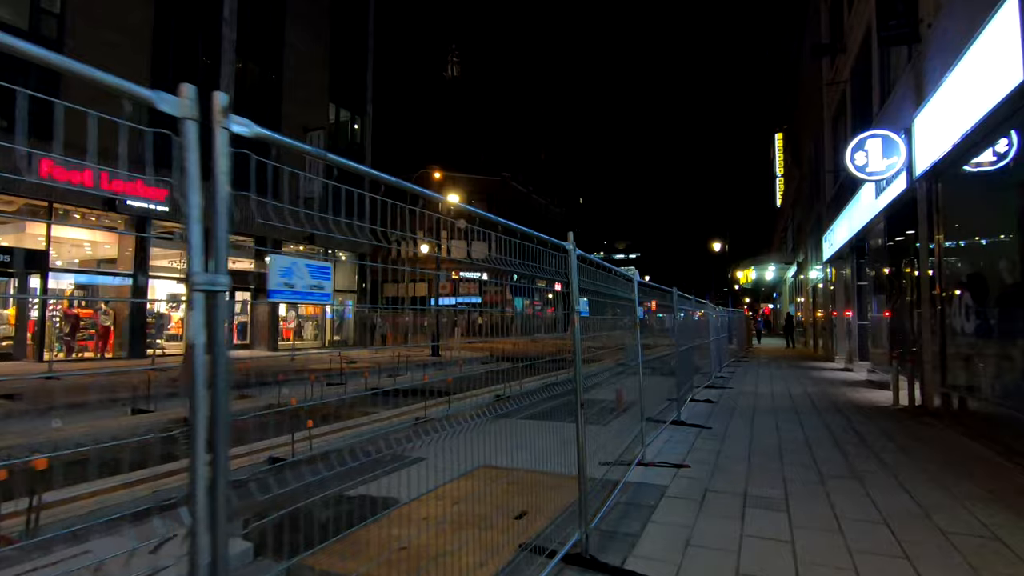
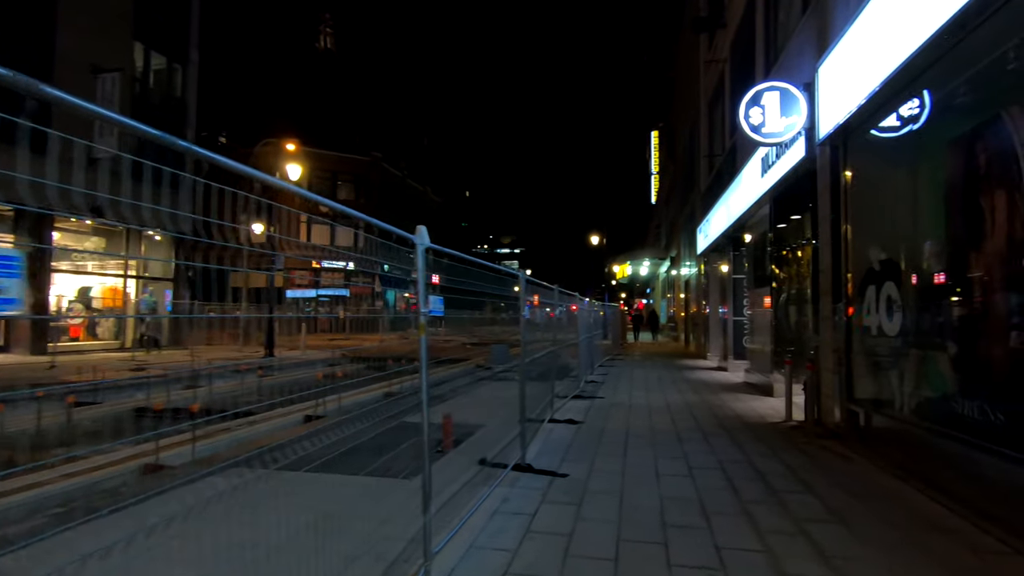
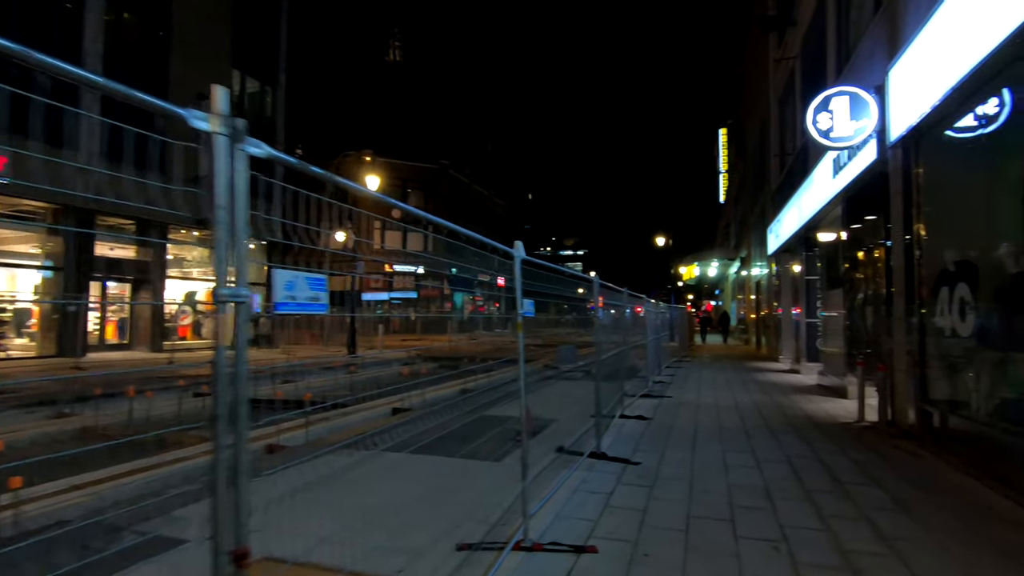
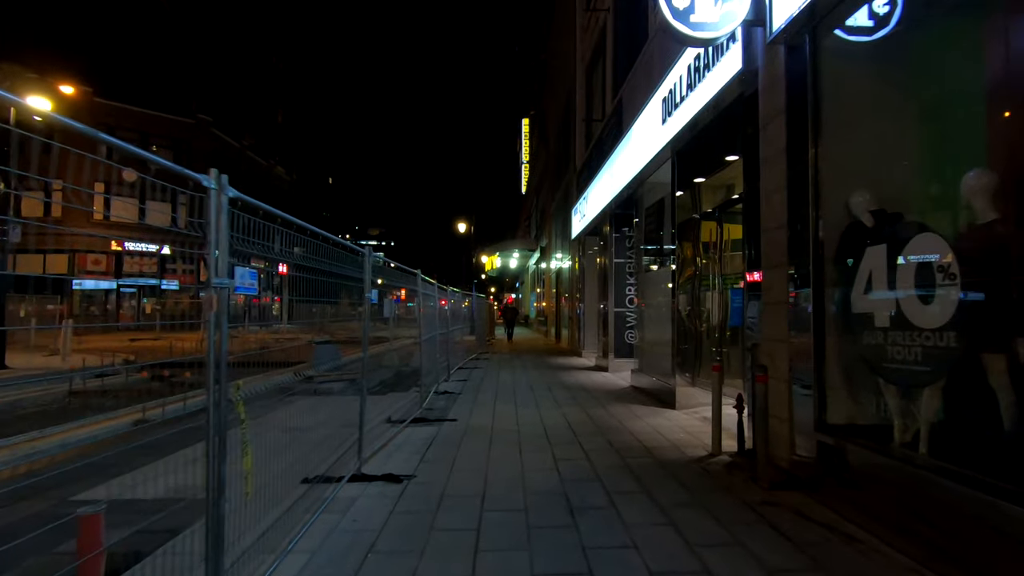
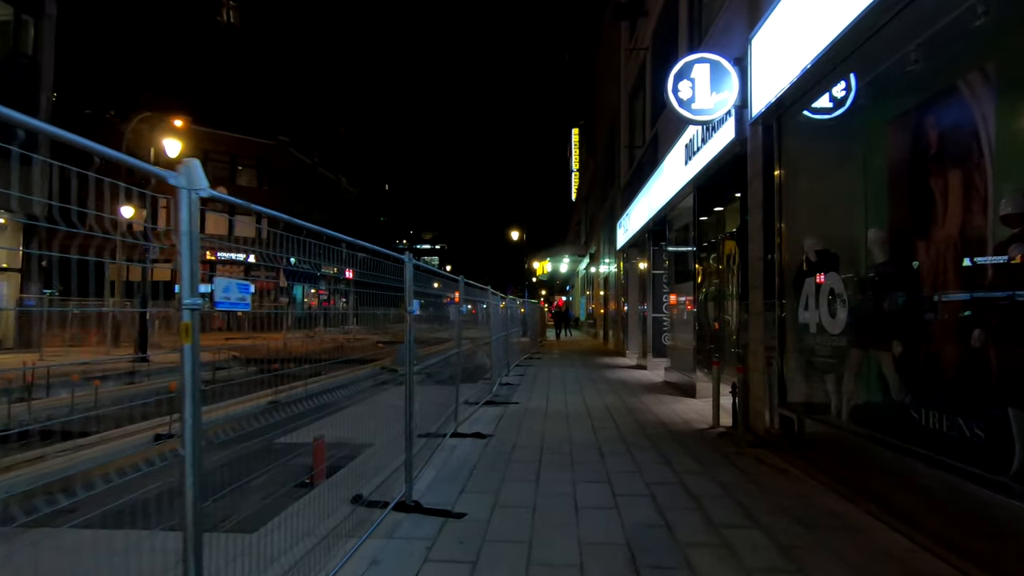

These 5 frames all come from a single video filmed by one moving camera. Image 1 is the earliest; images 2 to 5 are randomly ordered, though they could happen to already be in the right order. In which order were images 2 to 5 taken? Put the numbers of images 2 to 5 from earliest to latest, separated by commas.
3, 2, 5, 4
